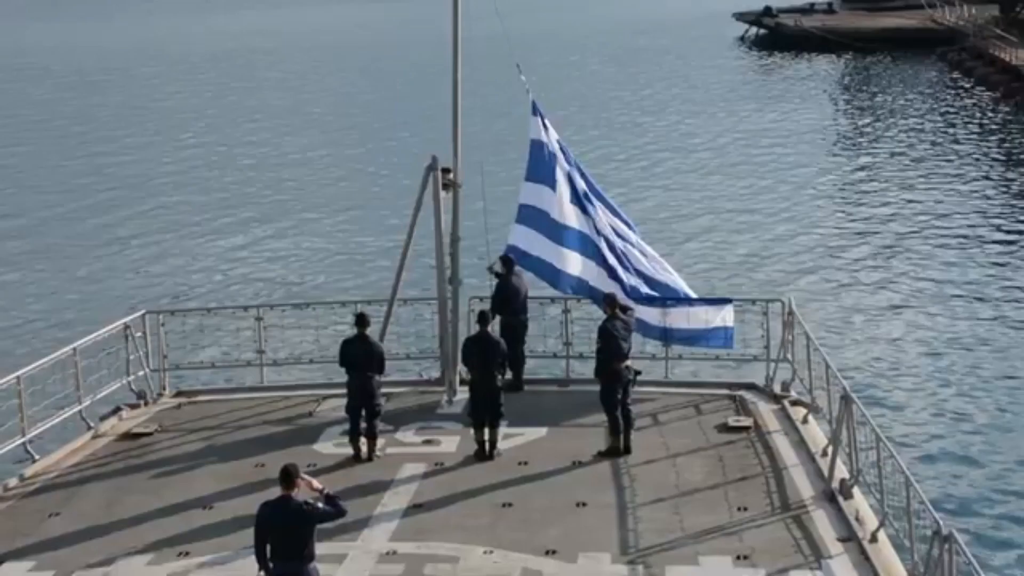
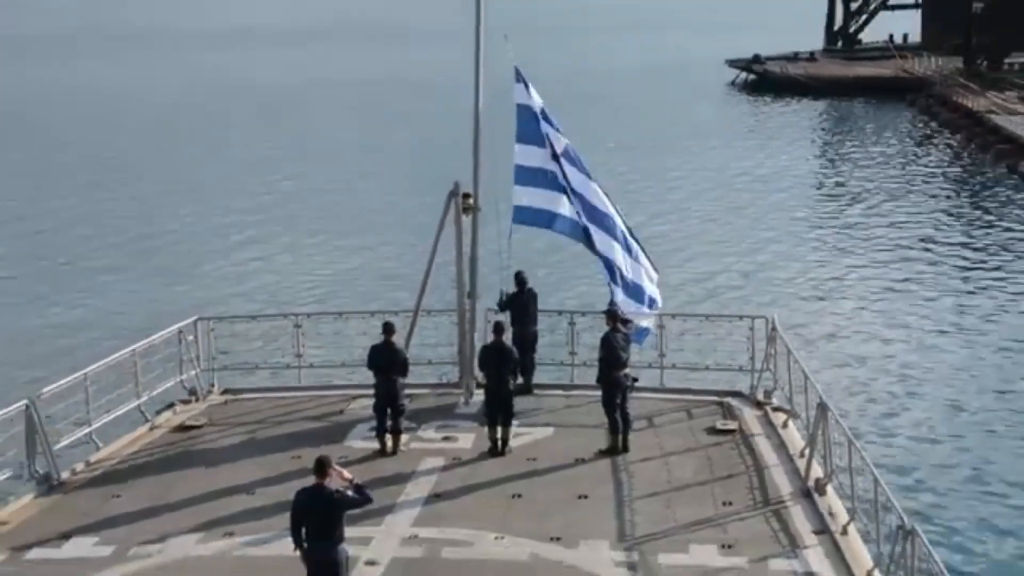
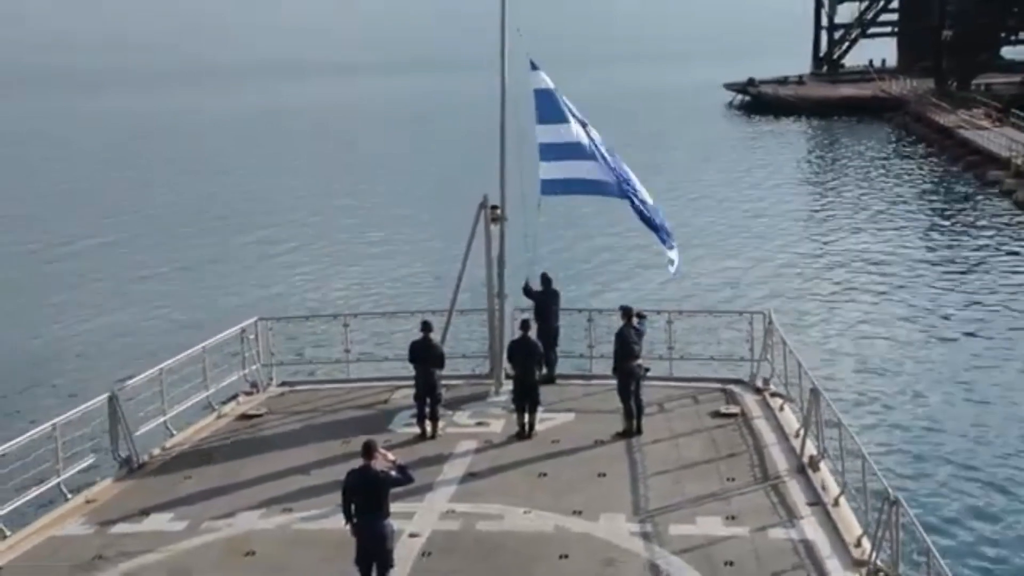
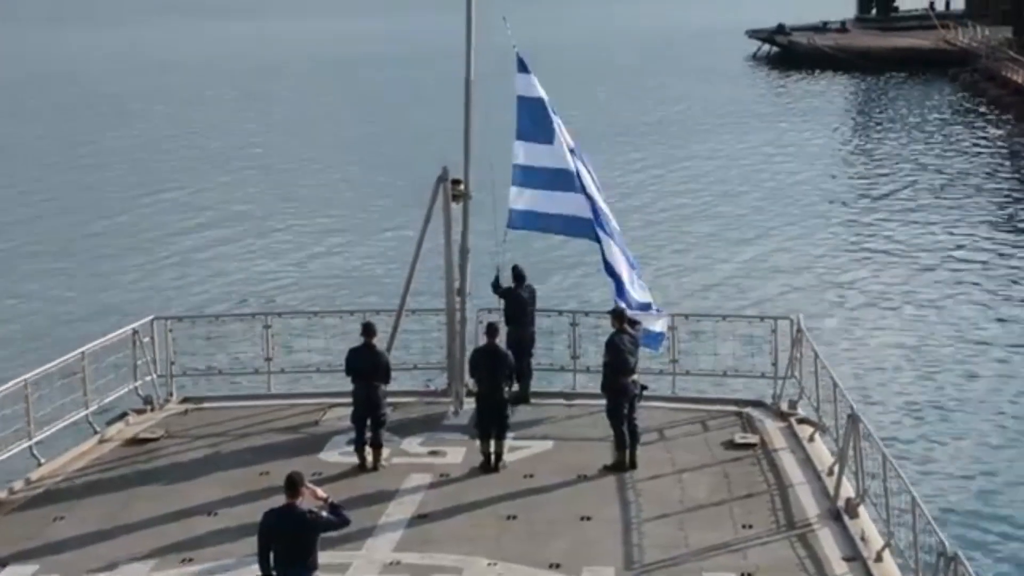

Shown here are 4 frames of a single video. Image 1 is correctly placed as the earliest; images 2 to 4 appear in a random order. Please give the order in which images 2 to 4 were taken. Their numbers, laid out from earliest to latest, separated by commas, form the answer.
4, 2, 3
